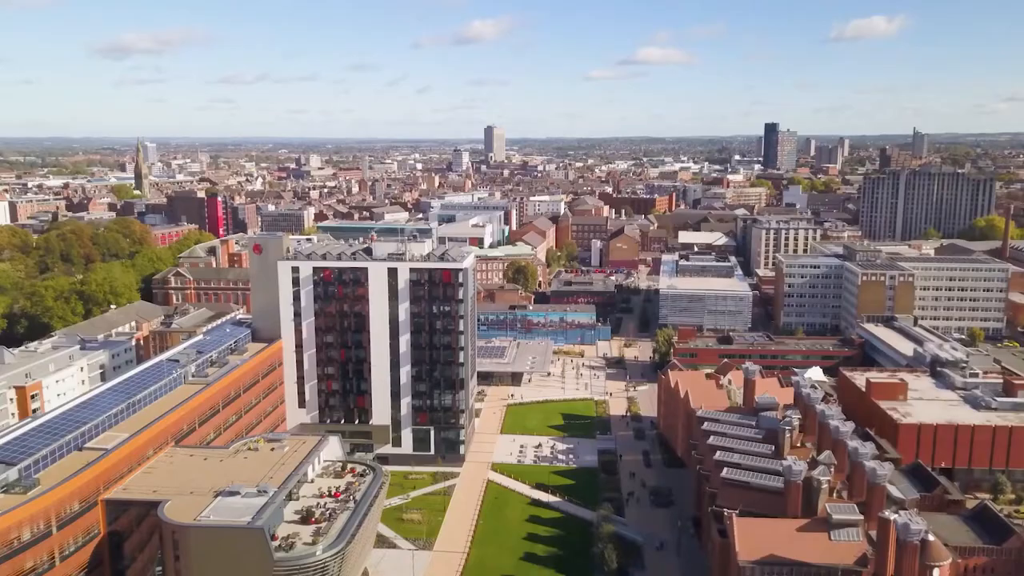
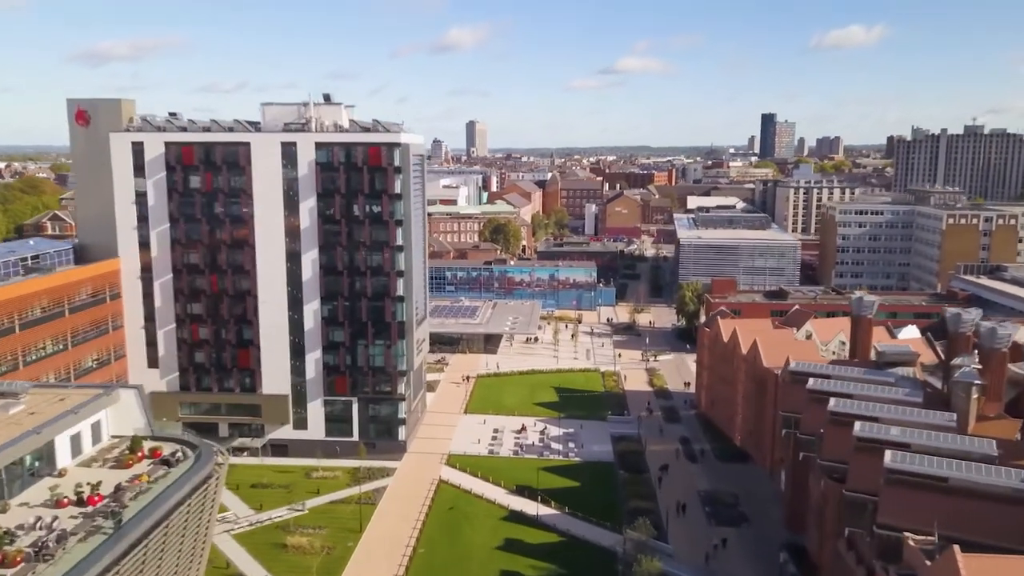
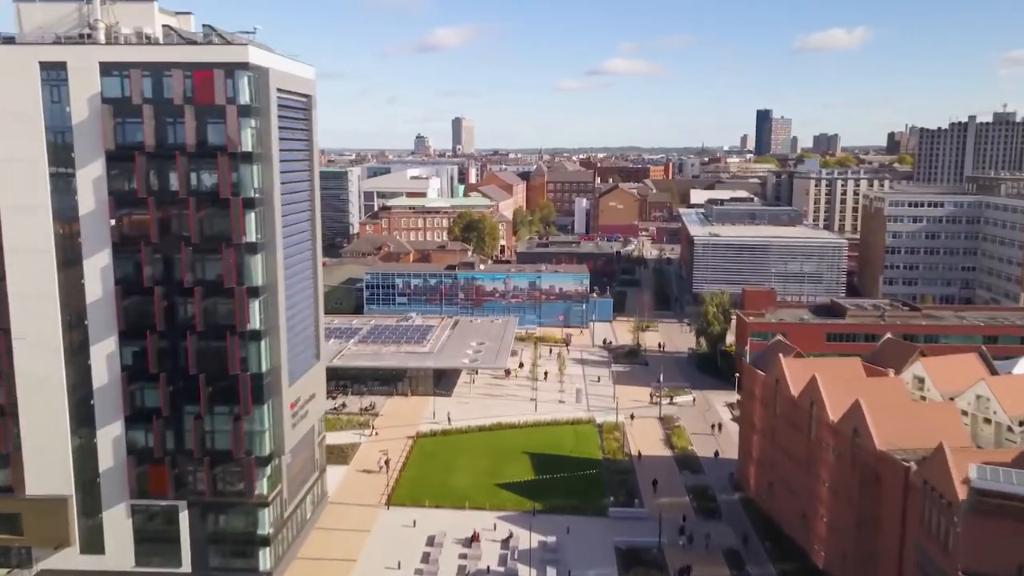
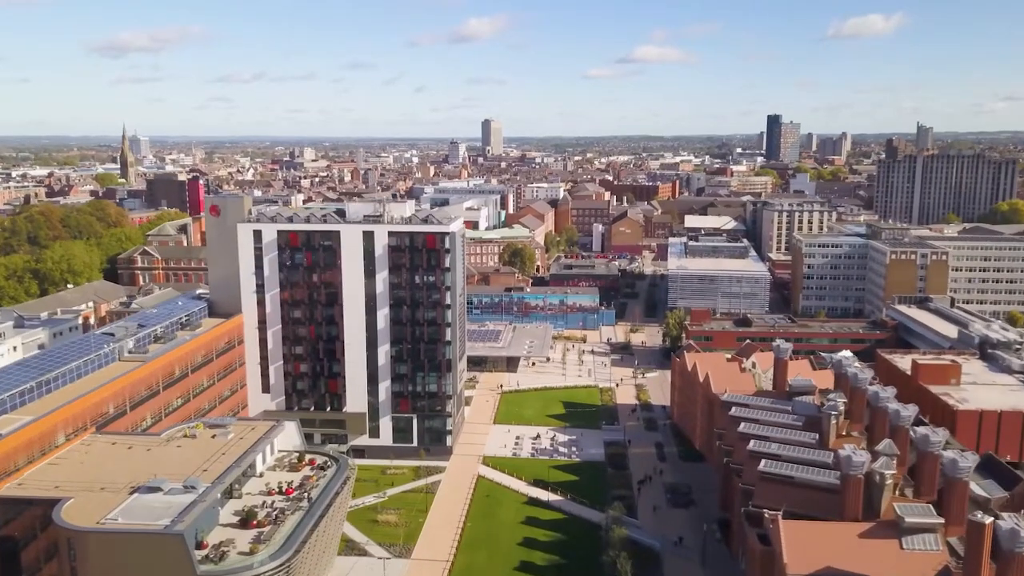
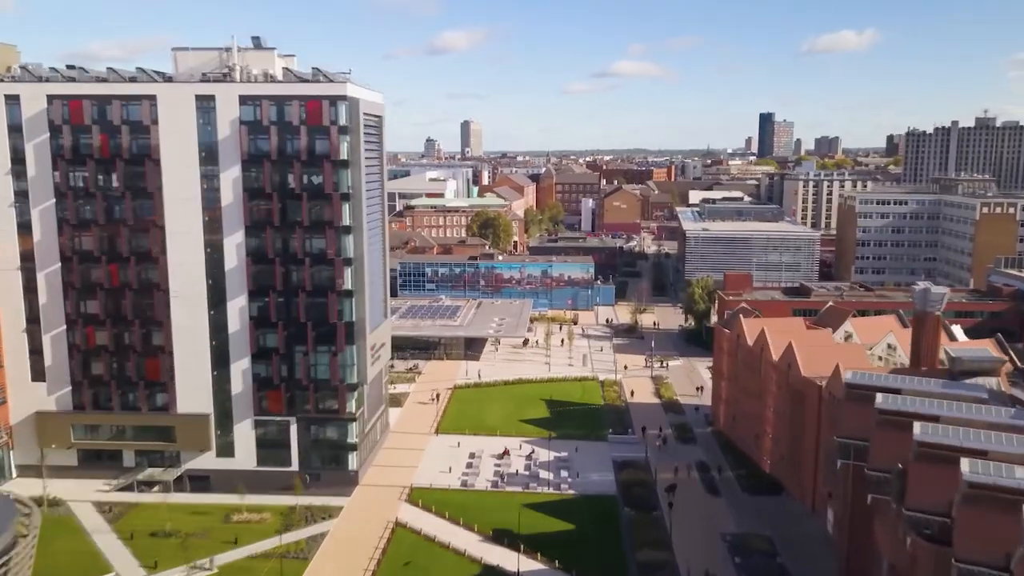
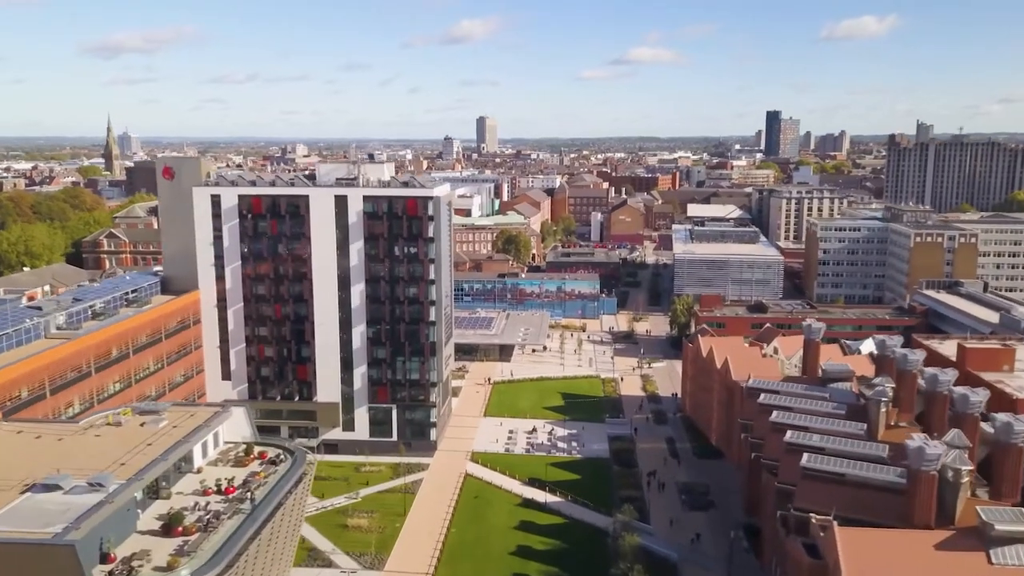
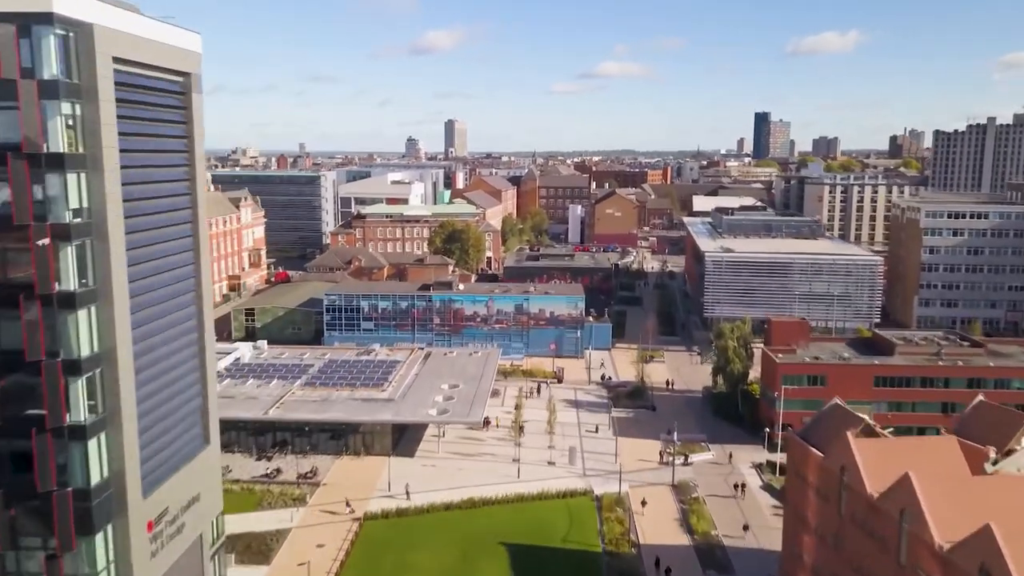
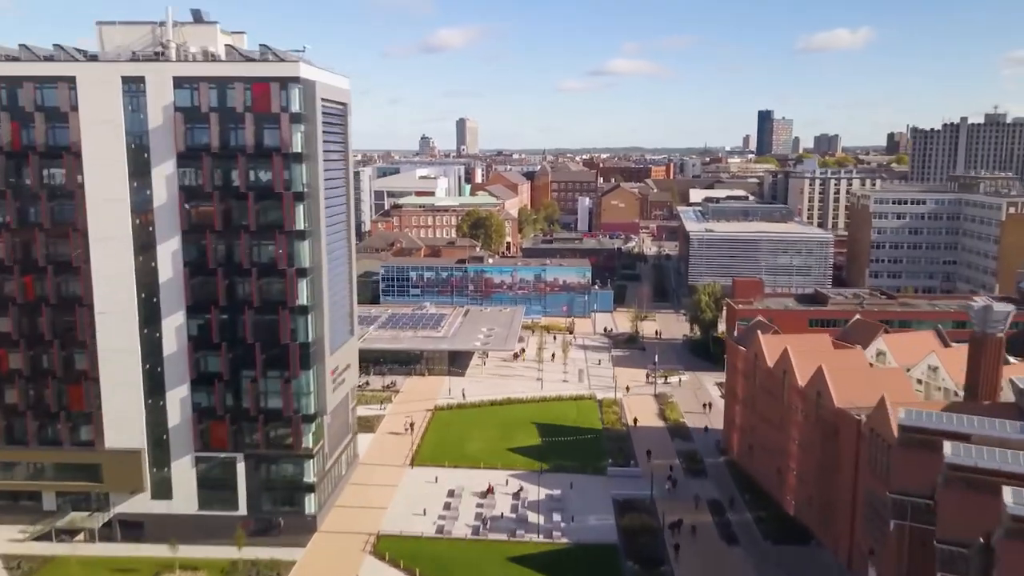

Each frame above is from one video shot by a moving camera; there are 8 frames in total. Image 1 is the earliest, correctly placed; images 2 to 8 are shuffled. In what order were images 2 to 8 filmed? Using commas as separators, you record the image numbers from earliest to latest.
4, 6, 2, 5, 8, 3, 7
